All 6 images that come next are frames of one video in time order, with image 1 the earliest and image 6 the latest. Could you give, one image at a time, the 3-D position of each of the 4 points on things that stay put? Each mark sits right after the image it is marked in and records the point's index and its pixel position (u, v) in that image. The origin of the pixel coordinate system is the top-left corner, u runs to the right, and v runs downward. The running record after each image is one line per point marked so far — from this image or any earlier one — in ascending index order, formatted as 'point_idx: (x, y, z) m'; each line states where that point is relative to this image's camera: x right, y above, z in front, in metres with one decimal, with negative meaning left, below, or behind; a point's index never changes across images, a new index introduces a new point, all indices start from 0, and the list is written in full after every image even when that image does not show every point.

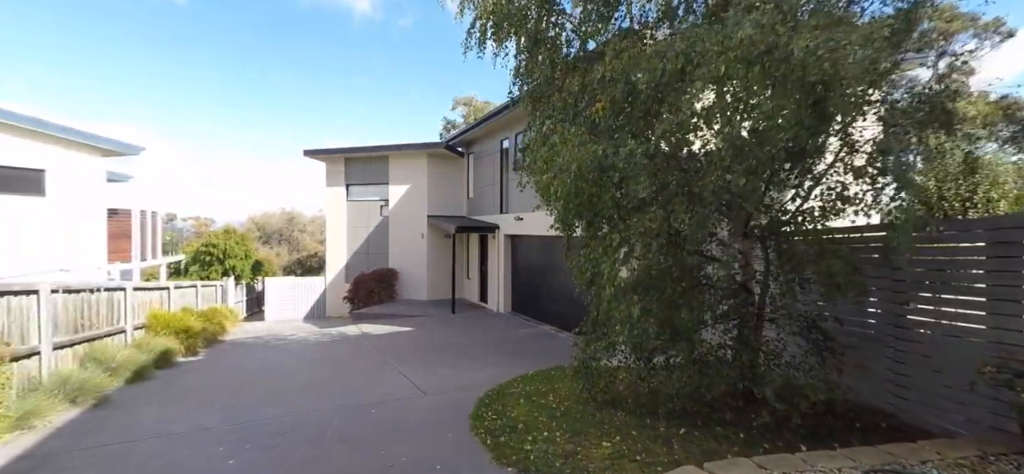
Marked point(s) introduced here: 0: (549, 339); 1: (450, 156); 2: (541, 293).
0: (+0.7, -2.0, +9.5) m
1: (-2.2, +2.9, +16.6) m
2: (+0.7, -1.3, +11.3) m
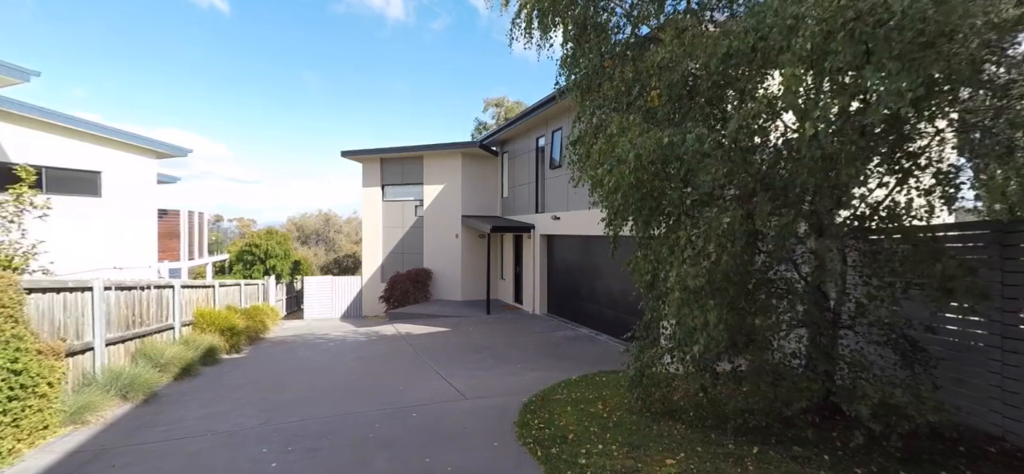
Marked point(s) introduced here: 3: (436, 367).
0: (+1.4, -2.0, +9.2) m
1: (-1.0, +2.9, +16.5) m
2: (+1.5, -1.3, +11.0) m
3: (-1.2, -2.0, +7.3) m
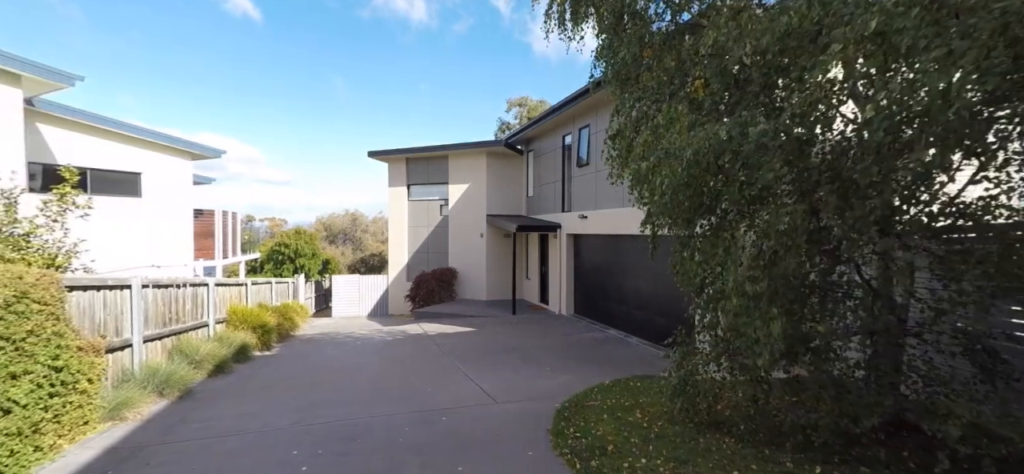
0: (+2.0, -2.0, +9.0) m
1: (-0.1, +2.9, +16.4) m
2: (+2.2, -1.3, +10.8) m
3: (-0.7, -2.0, +7.2) m
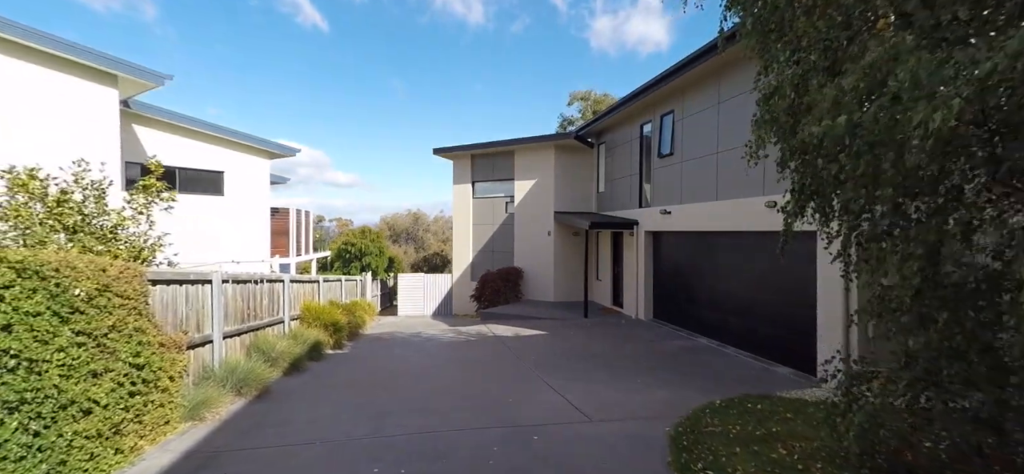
0: (+3.4, -2.0, +8.0) m
1: (+2.2, +2.9, +15.7) m
2: (+3.8, -1.3, +9.8) m
3: (+0.5, -1.9, +6.6) m
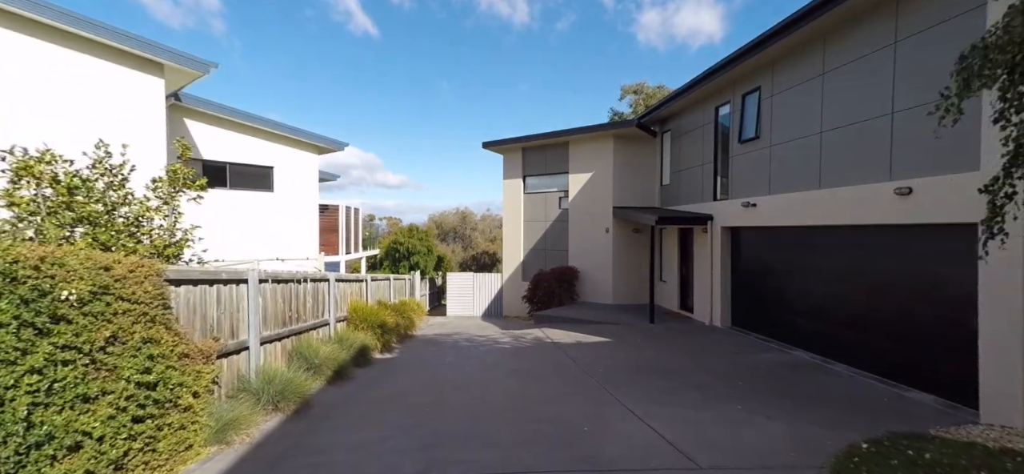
0: (+4.3, -1.9, +6.7) m
1: (+3.9, +3.0, +14.5) m
2: (+4.9, -1.2, +8.5) m
3: (+1.3, -1.9, +5.6) m
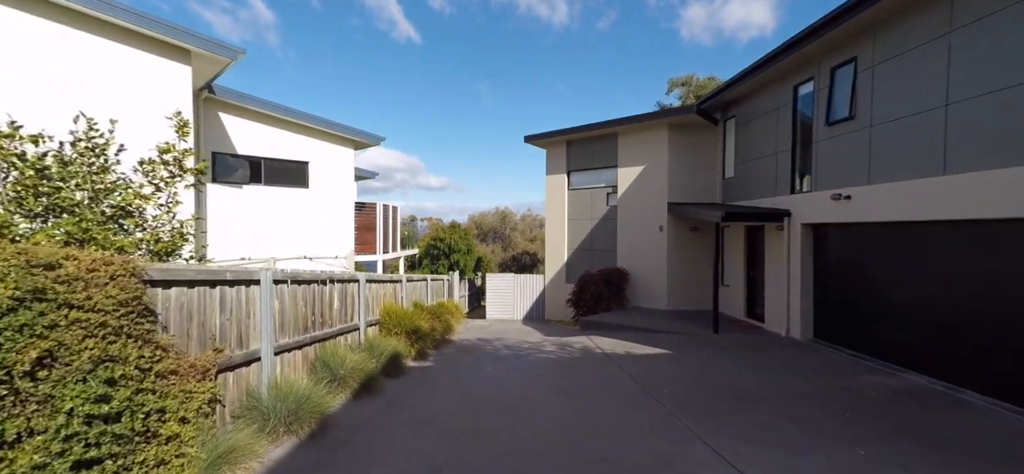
0: (+4.9, -1.9, +5.4) m
1: (+5.1, +3.0, +13.1) m
2: (+5.6, -1.2, +7.1) m
3: (+1.8, -1.8, +4.5) m
